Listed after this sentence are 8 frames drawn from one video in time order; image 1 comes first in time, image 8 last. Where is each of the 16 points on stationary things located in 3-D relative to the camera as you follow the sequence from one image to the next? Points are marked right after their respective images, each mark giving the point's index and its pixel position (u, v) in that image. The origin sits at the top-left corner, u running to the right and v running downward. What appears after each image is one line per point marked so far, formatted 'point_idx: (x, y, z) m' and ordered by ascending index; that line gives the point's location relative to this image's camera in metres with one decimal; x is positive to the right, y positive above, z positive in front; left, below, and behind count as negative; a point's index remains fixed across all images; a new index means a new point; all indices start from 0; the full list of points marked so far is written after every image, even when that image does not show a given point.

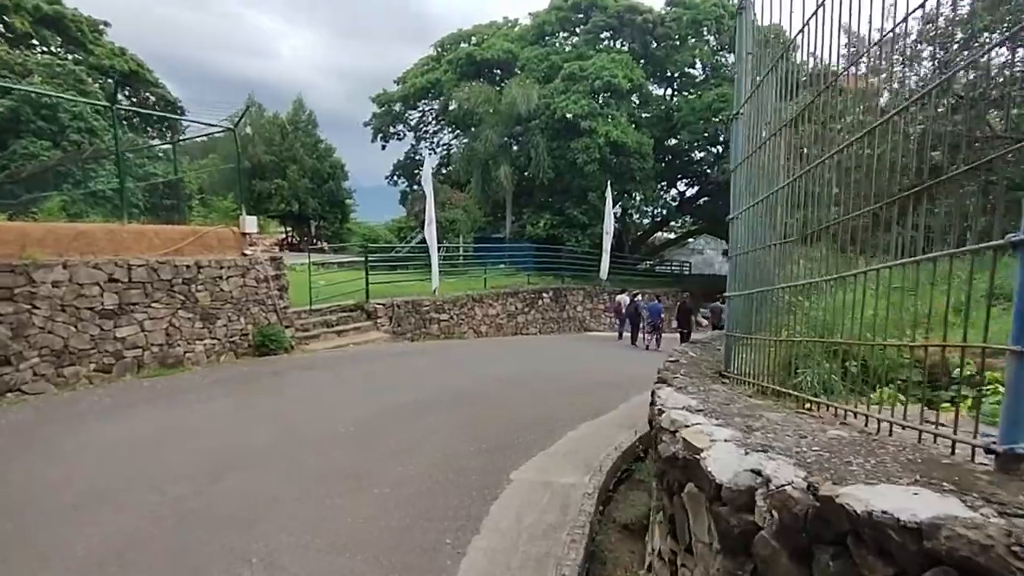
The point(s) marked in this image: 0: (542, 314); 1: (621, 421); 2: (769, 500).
0: (+1.0, -0.9, +19.6) m
1: (+1.5, -1.8, +7.7) m
2: (+0.7, -0.6, +1.7) m
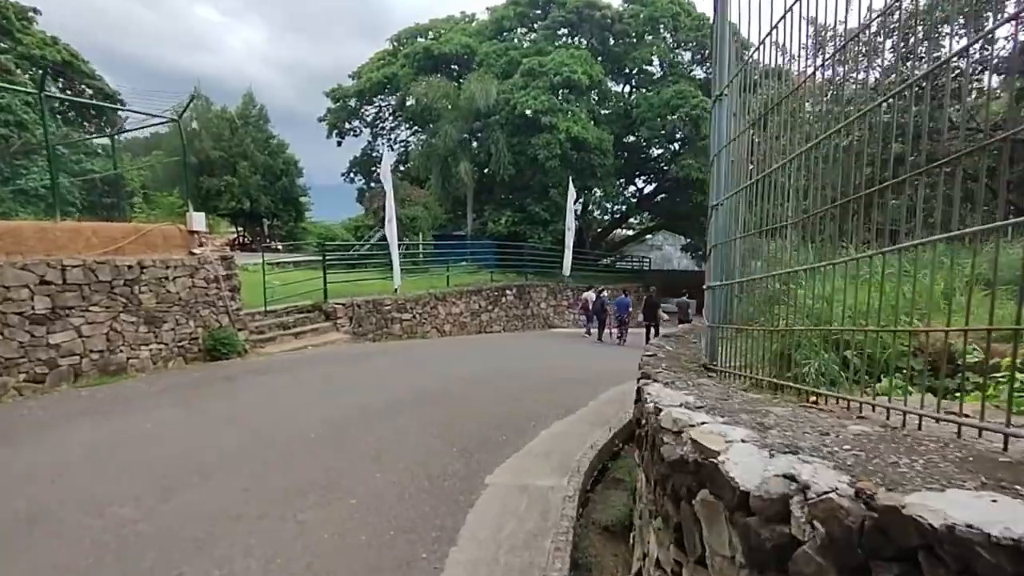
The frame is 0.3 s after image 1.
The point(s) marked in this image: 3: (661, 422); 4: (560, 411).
0: (-0.2, -0.8, +19.3) m
1: (+1.1, -1.7, +7.5) m
2: (+0.8, -0.6, +1.5) m
3: (+0.6, -0.6, +2.5) m
4: (+0.7, -1.7, +8.2) m
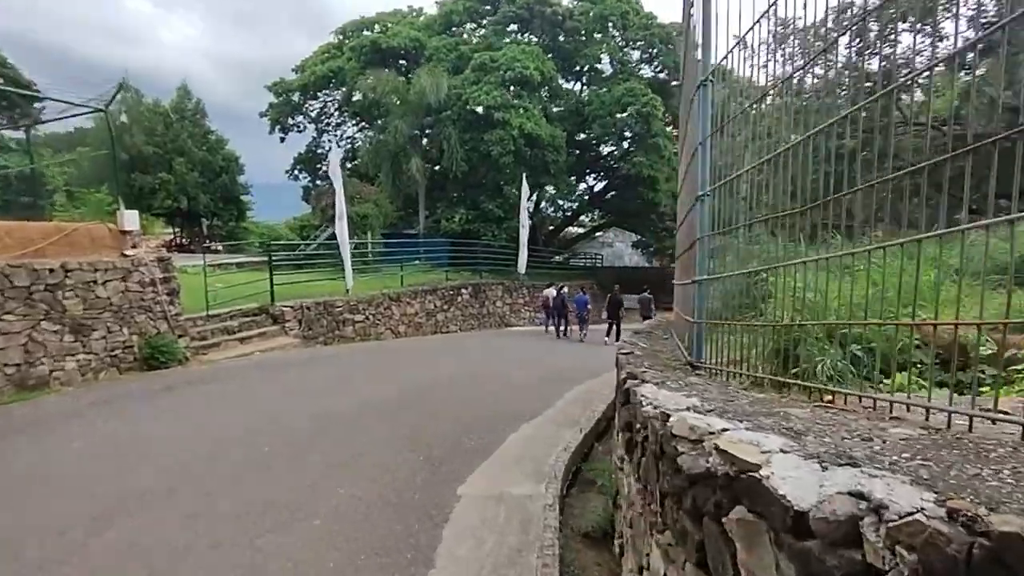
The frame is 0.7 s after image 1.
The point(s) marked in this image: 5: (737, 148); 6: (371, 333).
0: (-1.7, -0.7, +19.0) m
1: (+0.7, -1.7, +7.3) m
2: (+0.8, -0.5, +1.3) m
3: (+0.6, -0.6, +2.3) m
4: (+0.2, -1.7, +7.9) m
5: (+1.4, +0.9, +3.6) m
6: (-3.7, -1.2, +15.1) m
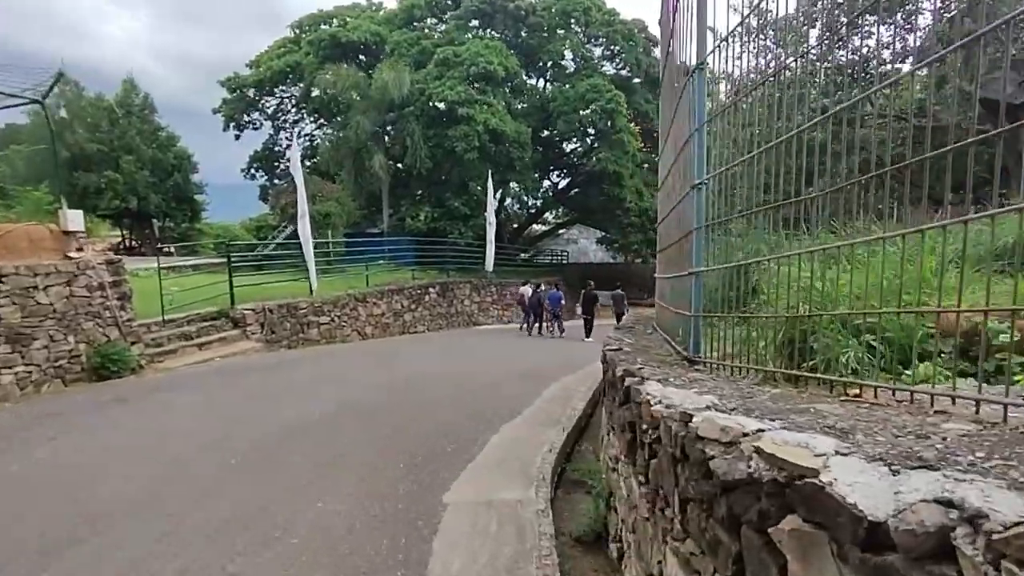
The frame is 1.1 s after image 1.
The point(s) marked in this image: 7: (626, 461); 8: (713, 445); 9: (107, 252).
0: (-2.7, -0.7, +18.6) m
1: (+0.4, -1.6, +7.2) m
2: (+0.9, -0.5, +1.1) m
3: (+0.7, -0.5, +2.1) m
4: (-0.1, -1.6, +7.7) m
5: (+1.3, +0.9, +3.5) m
6: (-4.4, -1.2, +14.6) m
7: (+0.7, -1.1, +3.6) m
8: (+0.7, -0.5, +2.0) m
9: (-7.2, +0.7, +10.4) m
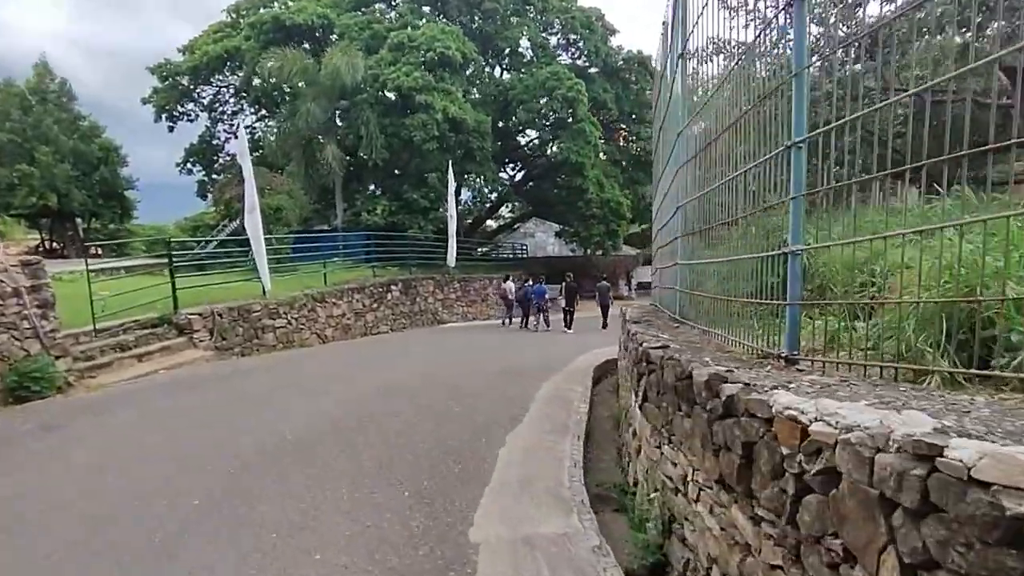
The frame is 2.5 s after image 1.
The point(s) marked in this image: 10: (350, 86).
0: (-3.7, -0.6, +17.6) m
1: (+0.4, -1.5, +6.4) m
2: (+1.5, -0.4, +0.4) m
3: (+1.1, -0.5, +1.4) m
4: (-0.1, -1.5, +6.9) m
5: (+1.6, +1.0, +2.8) m
6: (-5.1, -1.2, +13.4) m
7: (+1.0, -1.0, +2.9) m
8: (+1.1, -0.5, +1.3) m
9: (-7.5, +0.6, +8.9) m
10: (-5.4, +6.7, +19.2) m
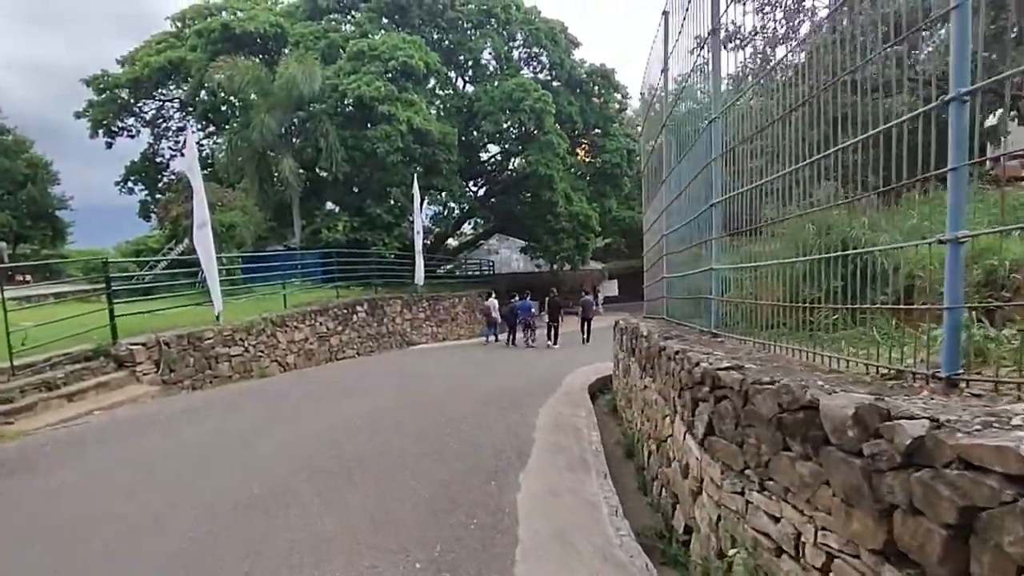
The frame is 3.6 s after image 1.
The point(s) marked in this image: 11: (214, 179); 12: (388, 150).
0: (-4.4, -1.2, +16.4) m
1: (+0.5, -1.7, +5.6) m
2: (+2.0, -0.3, -0.3) m
3: (+1.5, -0.4, +0.7) m
4: (0.0, -1.7, +6.1) m
5: (+1.9, +1.0, +2.1) m
6: (-5.5, -1.7, +12.2) m
7: (+1.4, -1.0, +2.1) m
8: (+1.6, -0.4, +0.6) m
9: (-7.7, +0.1, +7.5) m
10: (-6.4, +6.0, +18.2) m
11: (-10.3, +3.7, +19.9) m
12: (-4.0, +4.4, +18.5) m
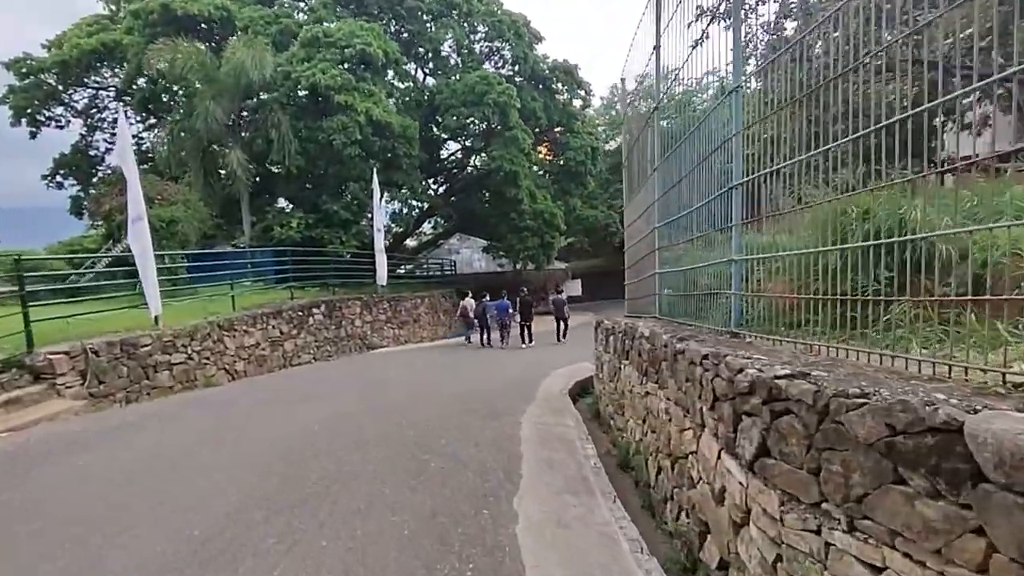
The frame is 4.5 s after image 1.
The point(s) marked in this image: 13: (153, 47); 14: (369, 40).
0: (-5.3, -1.3, +15.4) m
1: (+0.4, -1.6, +4.9) m
2: (+2.3, -0.3, -0.8) m
3: (+1.8, -0.3, +0.1) m
4: (-0.1, -1.7, +5.3) m
5: (+2.0, +1.1, +1.6) m
6: (-6.0, -1.7, +11.1) m
7: (+1.5, -0.9, +1.5) m
8: (+1.8, -0.4, 0.0) m
9: (-7.9, +0.1, +6.3) m
10: (-7.5, +6.0, +17.0) m
11: (-11.5, +3.6, +18.4) m
12: (-5.0, +4.4, +17.5) m
13: (-10.6, +7.1, +17.1) m
14: (-4.6, +7.9, +18.6) m
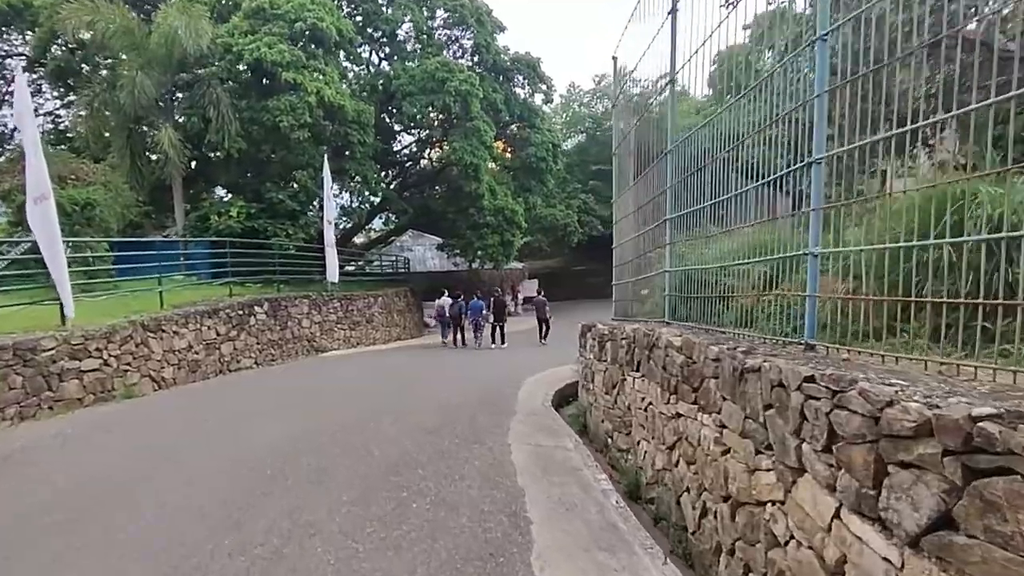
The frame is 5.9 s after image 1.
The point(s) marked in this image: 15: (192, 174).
0: (-6.1, -1.2, +13.8) m
1: (+0.5, -1.6, +3.9) m
2: (+2.9, -0.3, -1.6) m
3: (+2.3, -0.4, -0.7) m
4: (-0.1, -1.7, +4.3) m
5: (+2.4, +1.1, +0.7) m
6: (-6.5, -1.6, +9.4) m
7: (+1.9, -0.9, +0.6) m
8: (+2.4, -0.4, -0.9) m
9: (-7.9, +0.2, +4.5) m
10: (-8.4, +6.1, +15.2) m
11: (-12.5, +3.8, +16.3) m
12: (-6.0, +4.5, +15.9) m
13: (-11.5, +7.2, +15.1) m
14: (-5.7, +8.0, +17.1) m
15: (-9.2, +3.4, +16.7) m
